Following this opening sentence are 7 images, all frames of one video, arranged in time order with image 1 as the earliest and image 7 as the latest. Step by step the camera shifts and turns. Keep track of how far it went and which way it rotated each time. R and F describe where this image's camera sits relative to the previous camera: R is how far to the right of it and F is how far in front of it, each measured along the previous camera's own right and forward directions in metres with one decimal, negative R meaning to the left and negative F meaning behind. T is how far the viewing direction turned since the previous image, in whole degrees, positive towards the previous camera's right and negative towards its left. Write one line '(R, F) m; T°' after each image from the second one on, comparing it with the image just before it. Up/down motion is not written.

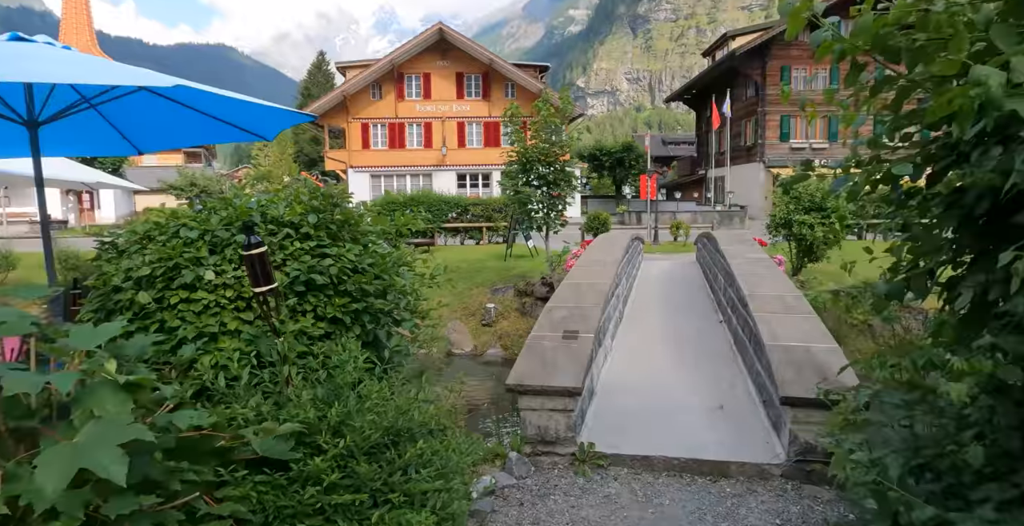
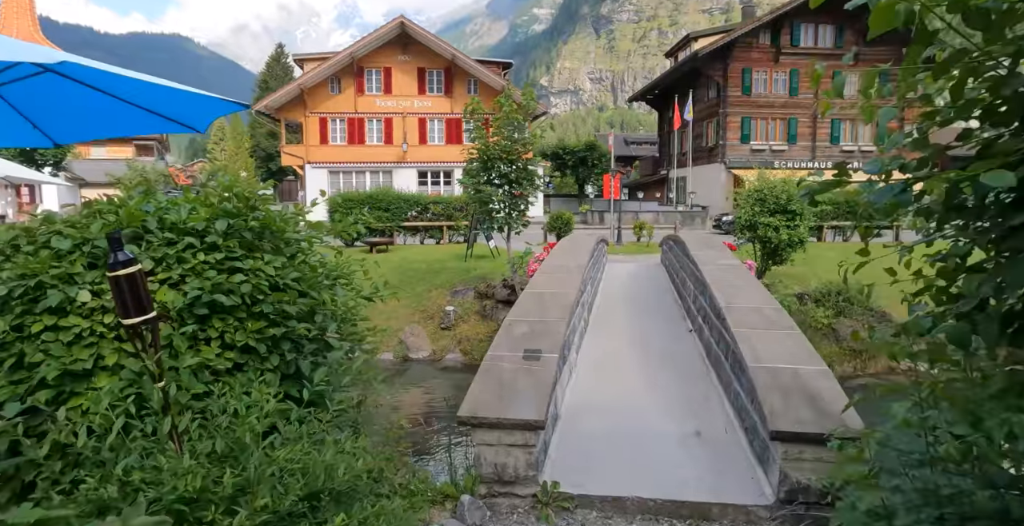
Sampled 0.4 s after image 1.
(+0.1, +0.5) m; +4°
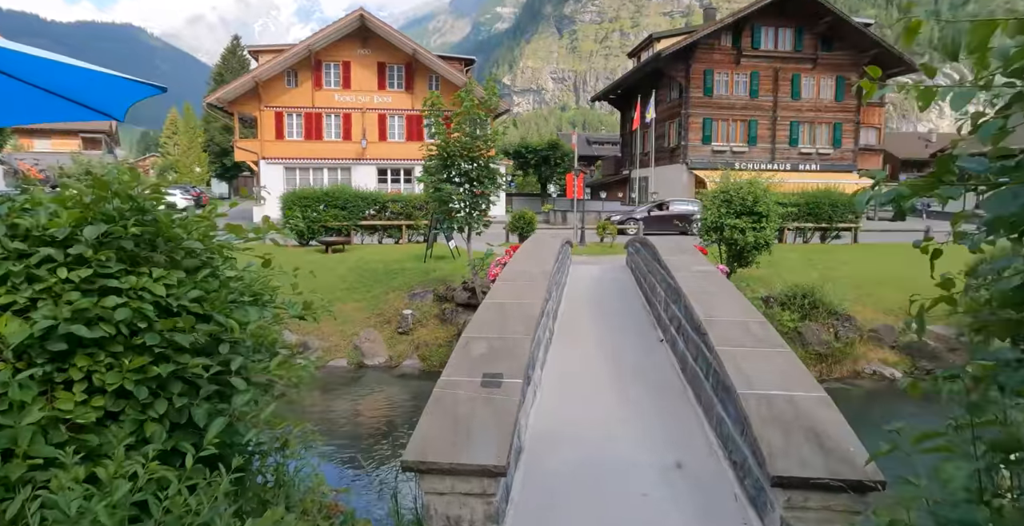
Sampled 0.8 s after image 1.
(0.0, +0.5) m; +4°
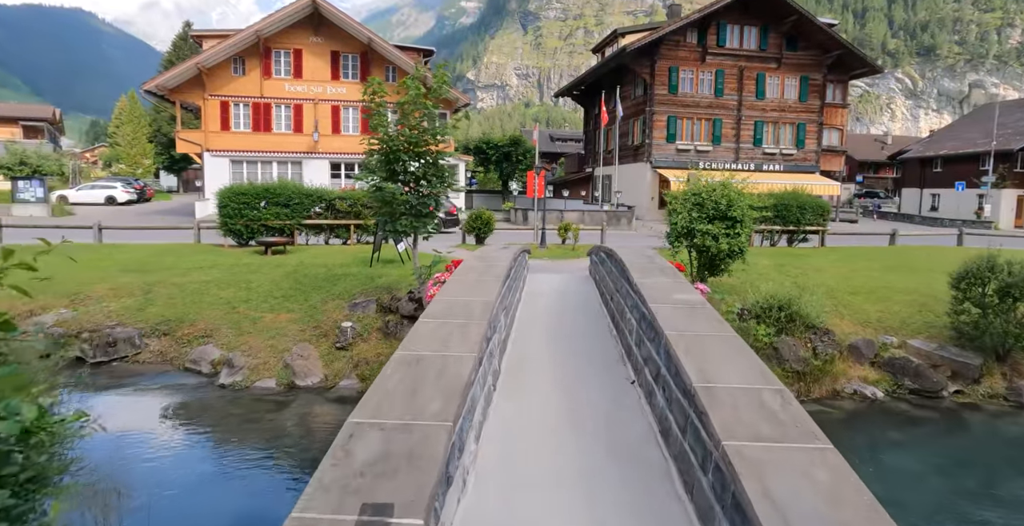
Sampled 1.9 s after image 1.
(+0.3, +1.2) m; +4°
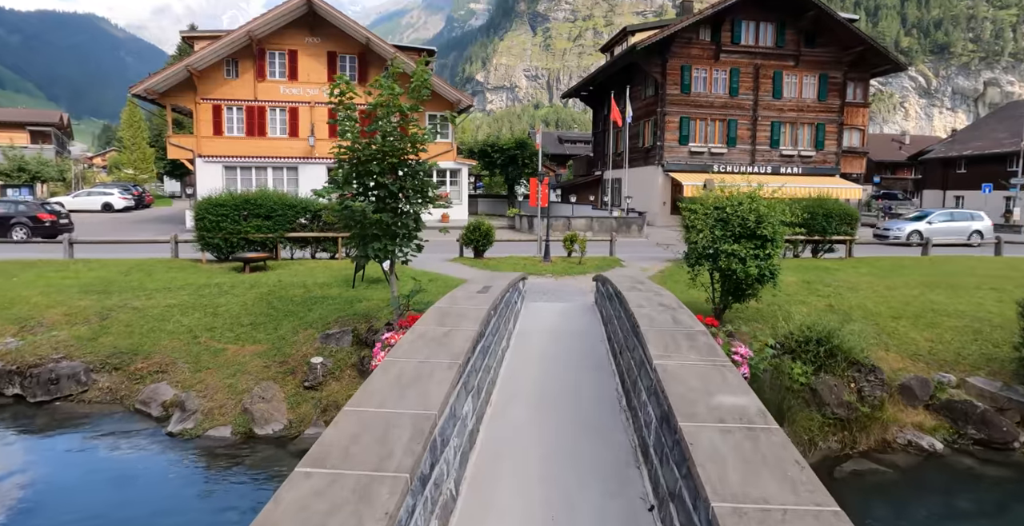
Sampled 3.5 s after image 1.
(+0.3, +1.6) m; -1°
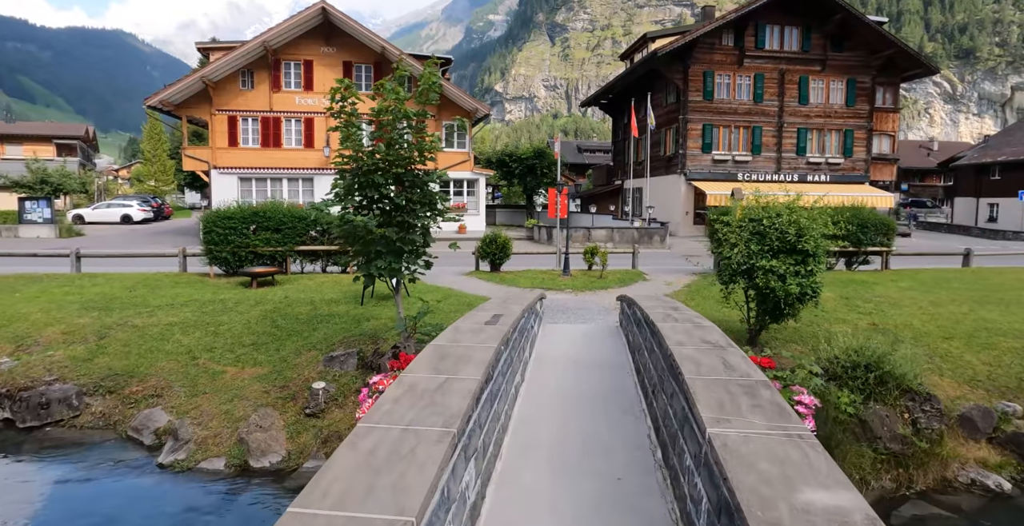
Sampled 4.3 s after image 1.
(0.0, +0.8) m; -2°
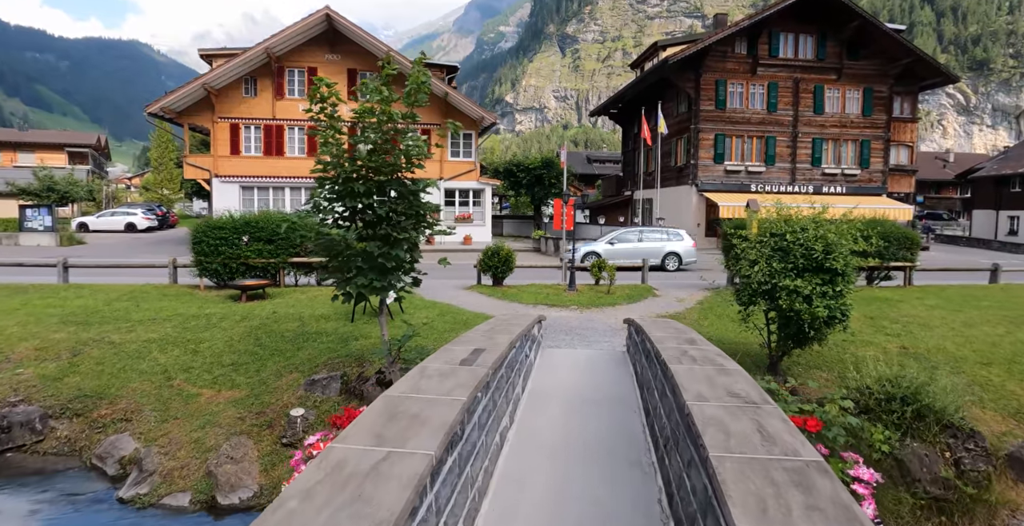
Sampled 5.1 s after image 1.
(+0.2, +0.8) m; -1°
